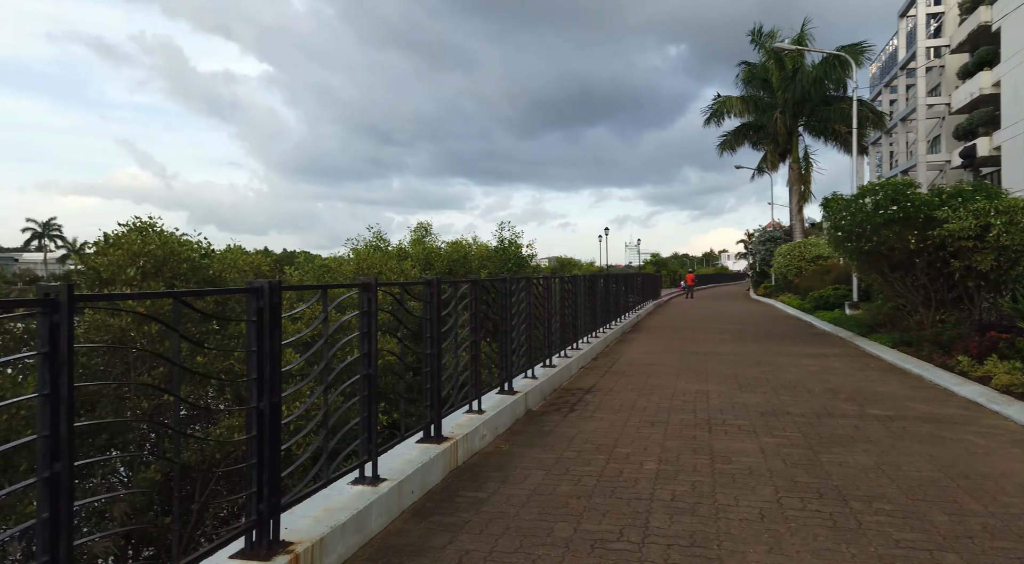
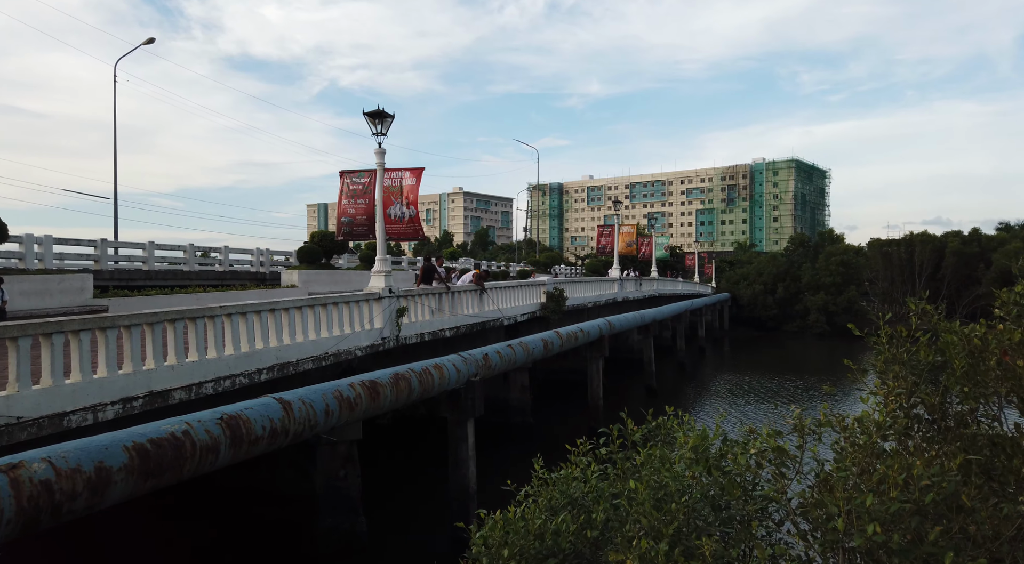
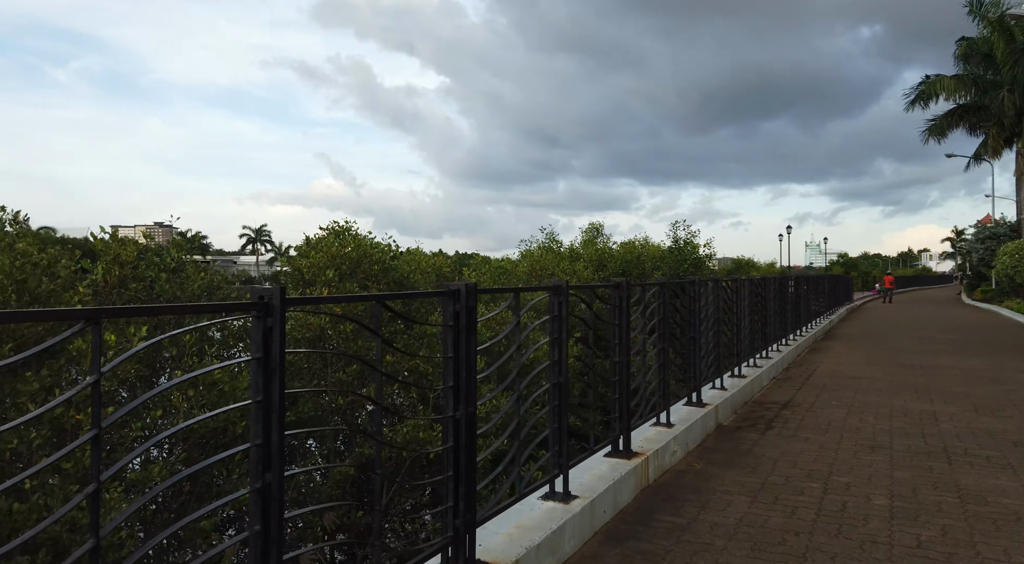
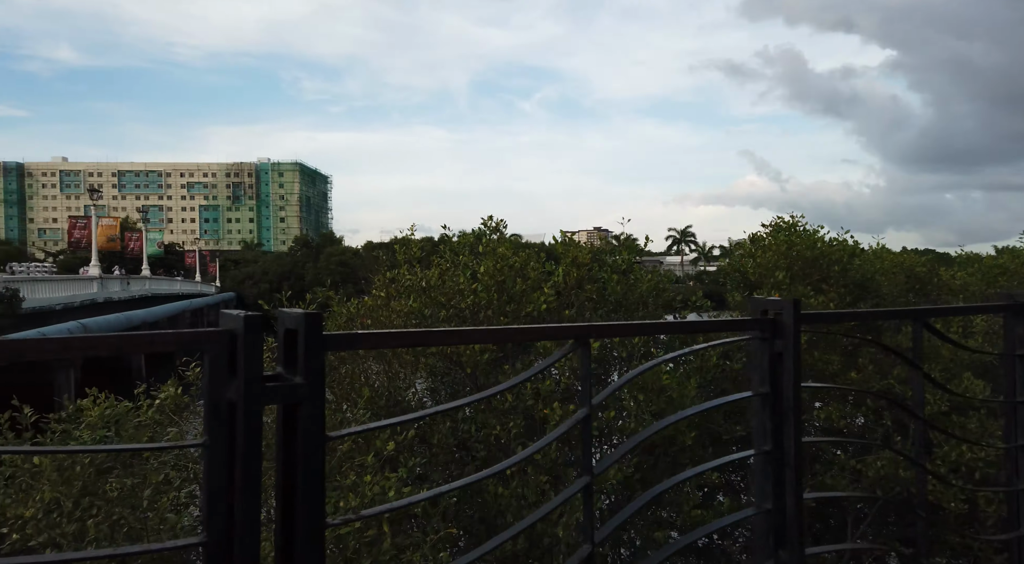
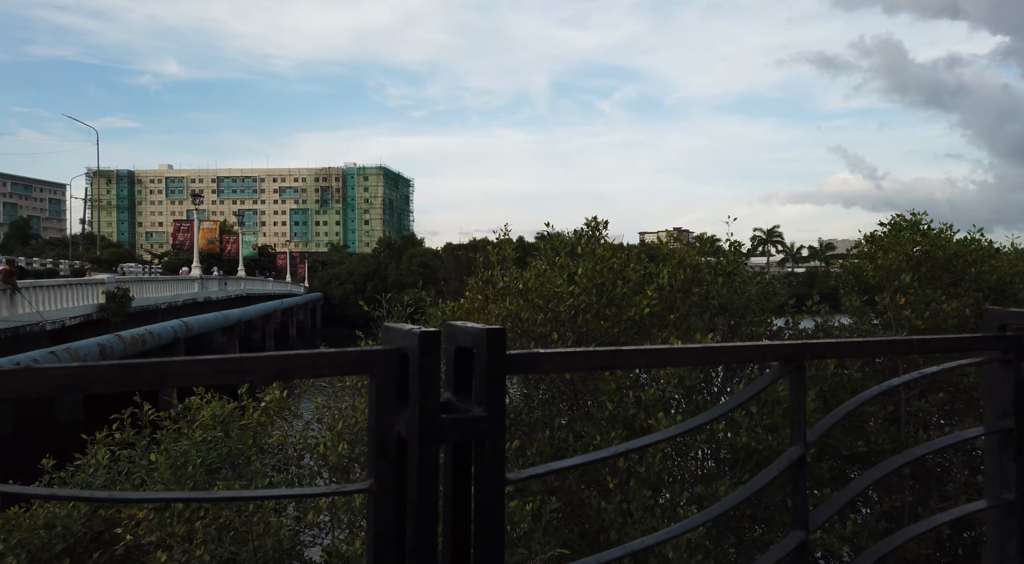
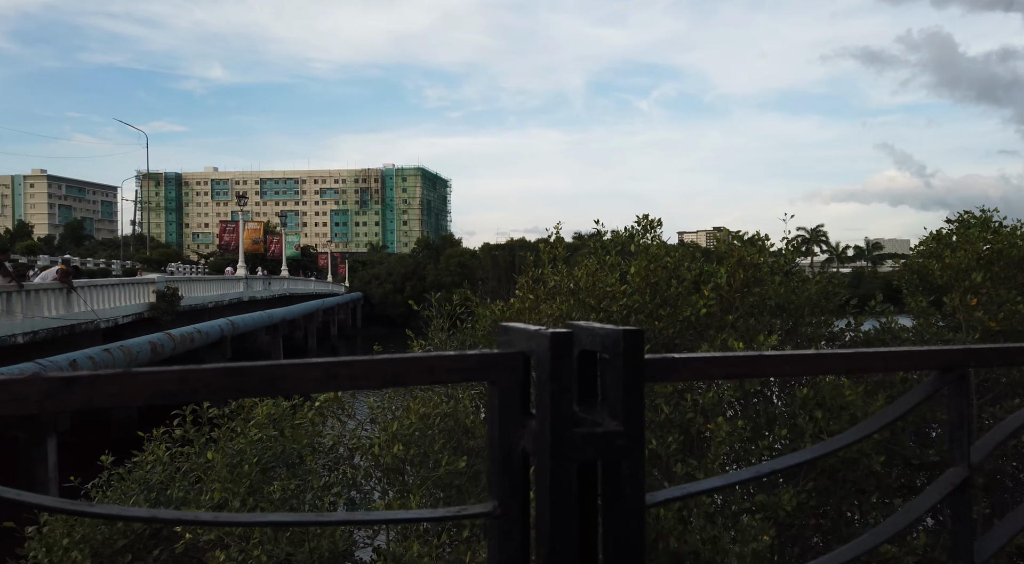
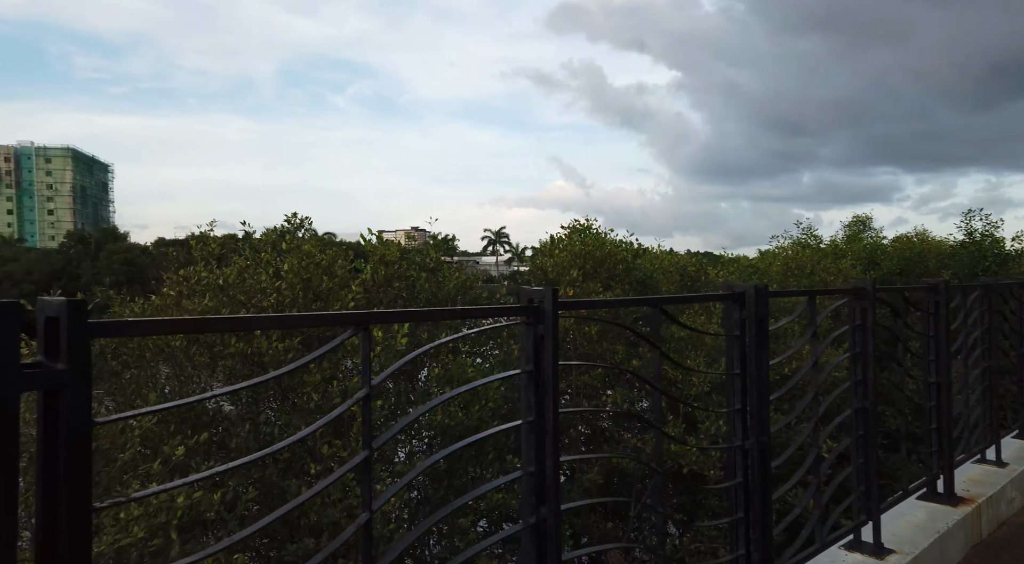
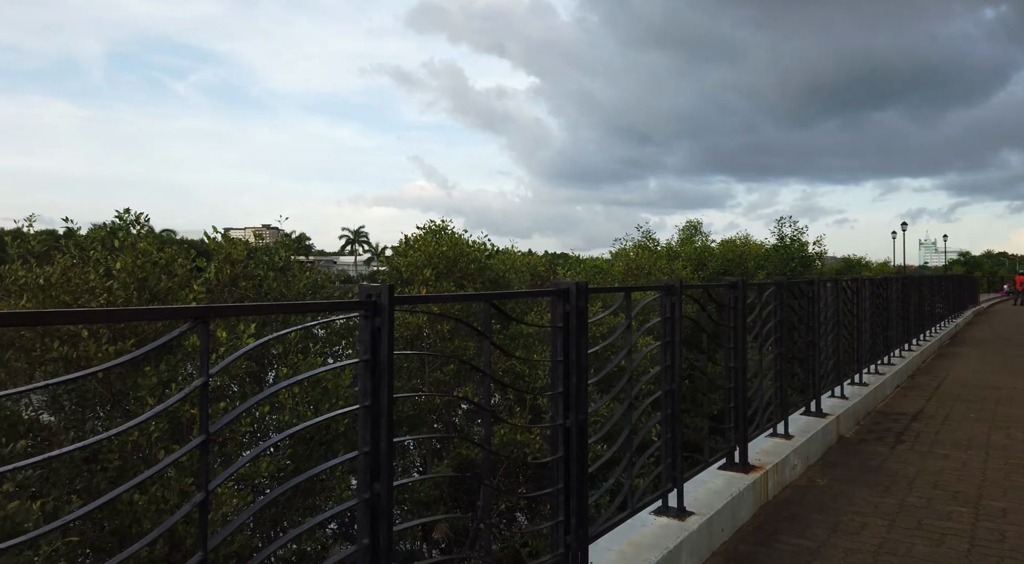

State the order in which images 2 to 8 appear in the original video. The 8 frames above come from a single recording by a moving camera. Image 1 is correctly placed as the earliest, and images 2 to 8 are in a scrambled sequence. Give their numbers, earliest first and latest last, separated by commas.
3, 8, 7, 4, 5, 6, 2
